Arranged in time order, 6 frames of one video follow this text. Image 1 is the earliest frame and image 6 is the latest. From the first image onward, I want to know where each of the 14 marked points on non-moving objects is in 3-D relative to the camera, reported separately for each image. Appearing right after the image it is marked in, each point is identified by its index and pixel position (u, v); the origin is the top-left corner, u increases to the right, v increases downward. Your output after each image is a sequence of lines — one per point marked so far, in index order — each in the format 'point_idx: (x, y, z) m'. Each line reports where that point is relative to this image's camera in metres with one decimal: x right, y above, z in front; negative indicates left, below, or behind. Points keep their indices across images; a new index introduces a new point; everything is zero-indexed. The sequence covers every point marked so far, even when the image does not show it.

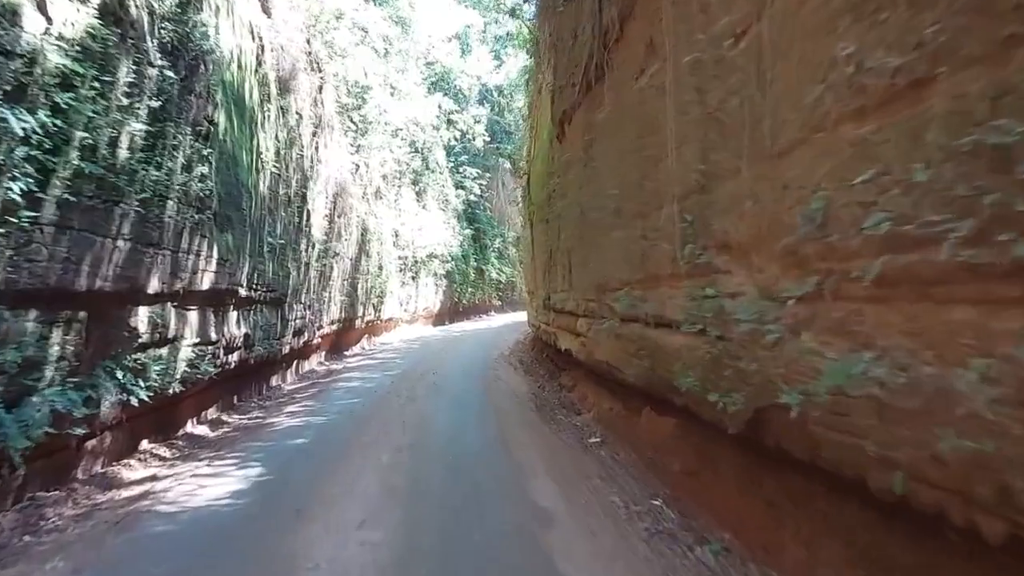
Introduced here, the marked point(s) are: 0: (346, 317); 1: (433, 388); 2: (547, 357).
0: (-4.4, -0.8, +19.6) m
1: (-1.4, -1.7, +11.9) m
2: (+0.7, -1.4, +15.0) m
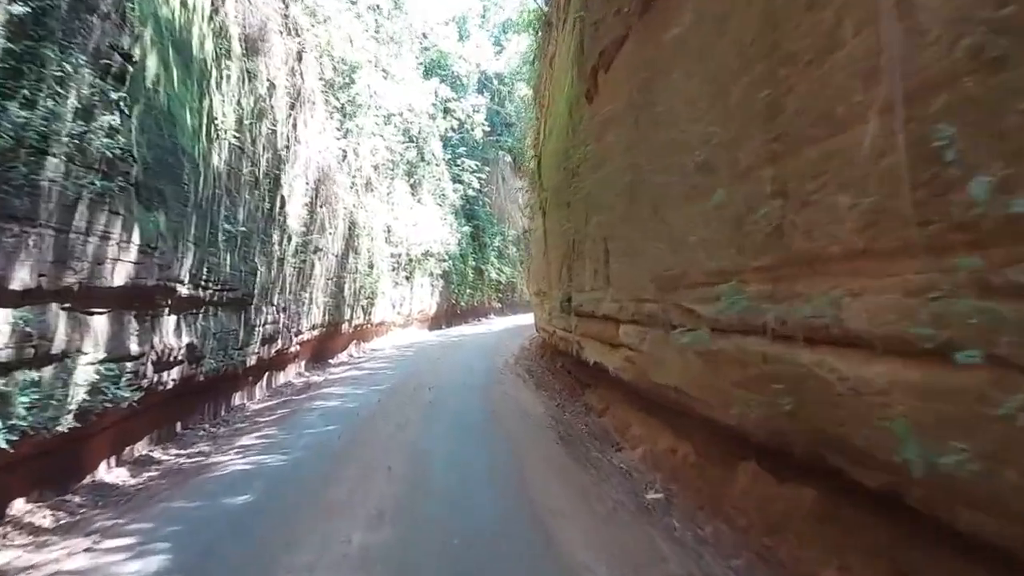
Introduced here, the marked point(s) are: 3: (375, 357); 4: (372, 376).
0: (-4.3, -0.8, +17.4) m
1: (-1.2, -1.6, +9.7) m
2: (+0.8, -1.4, +12.8) m
3: (-3.5, -1.7, +18.2) m
4: (-2.8, -1.7, +14.1) m
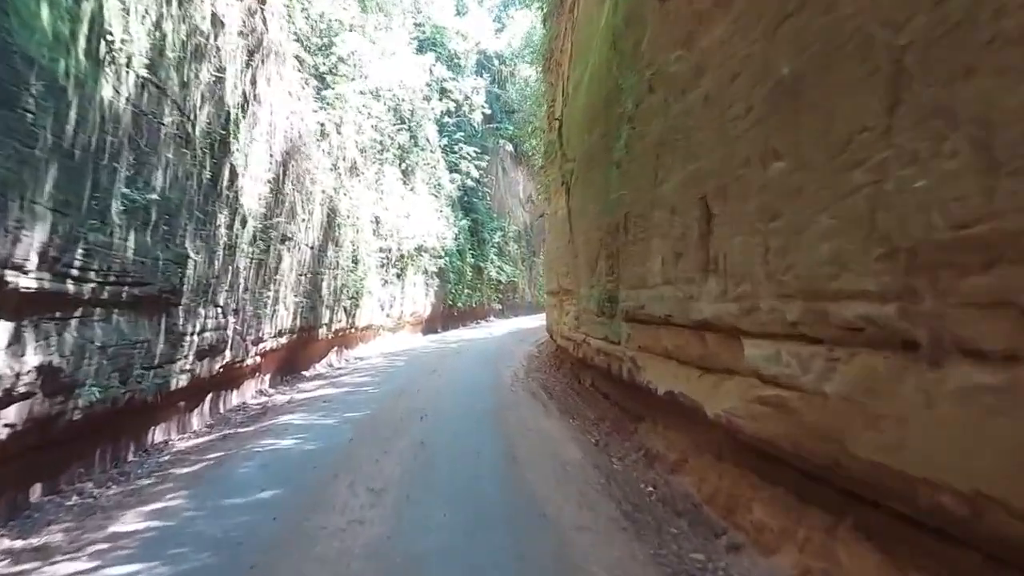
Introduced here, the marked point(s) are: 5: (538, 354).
0: (-4.1, -0.7, +14.5) m
1: (-0.9, -1.6, +6.9) m
2: (+1.1, -1.4, +10.0) m
3: (-3.3, -1.7, +15.4) m
4: (-2.5, -1.6, +11.2) m
5: (+0.6, -1.6, +17.0) m
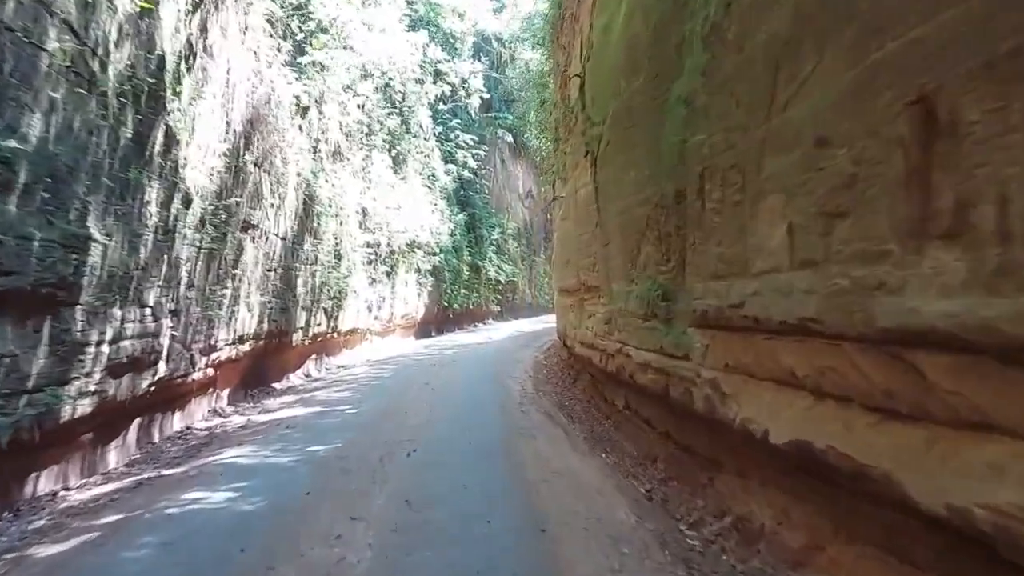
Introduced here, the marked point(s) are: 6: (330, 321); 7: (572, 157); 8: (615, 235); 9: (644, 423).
0: (-4.0, -0.7, +12.4) m
1: (-0.8, -1.5, +4.7) m
2: (+1.2, -1.3, +7.8) m
3: (-3.2, -1.7, +13.2) m
4: (-2.4, -1.6, +9.0) m
5: (+0.7, -1.5, +14.9) m
6: (-3.9, -0.7, +15.6) m
7: (+0.8, +1.8, +9.9) m
8: (+1.1, +0.5, +7.5) m
9: (+1.2, -1.3, +6.8) m
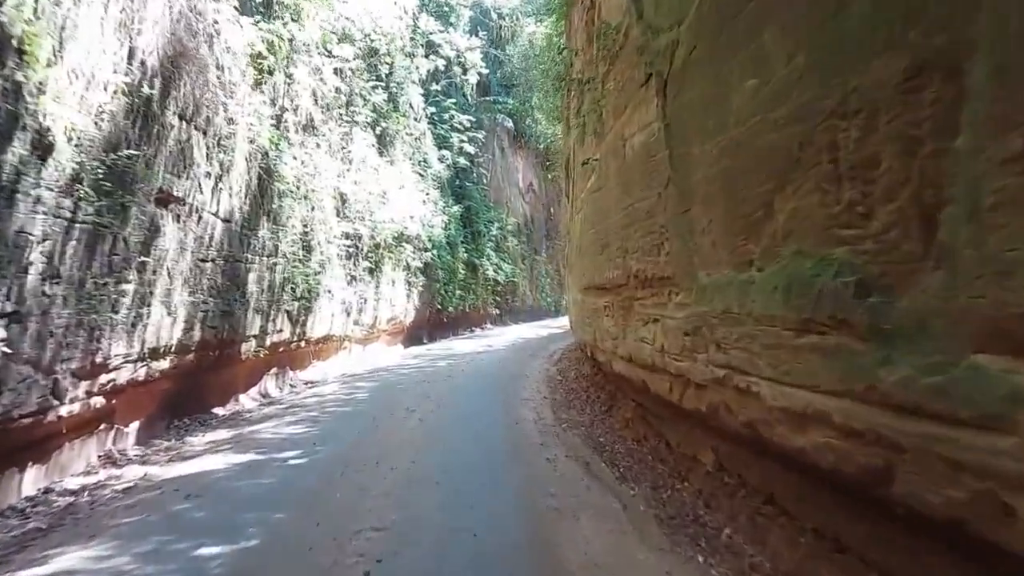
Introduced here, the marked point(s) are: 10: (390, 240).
0: (-3.9, -0.7, +9.5) m
1: (-0.6, -1.4, +1.9) m
2: (+1.4, -1.3, +5.0) m
3: (-3.0, -1.6, +10.3) m
4: (-2.2, -1.5, +6.2) m
5: (+0.8, -1.5, +12.1) m
6: (-3.8, -0.7, +12.7) m
7: (+1.0, +1.8, +7.1) m
8: (+1.3, +0.6, +4.7) m
9: (+1.4, -1.2, +4.0) m
10: (-3.1, +1.2, +18.3) m
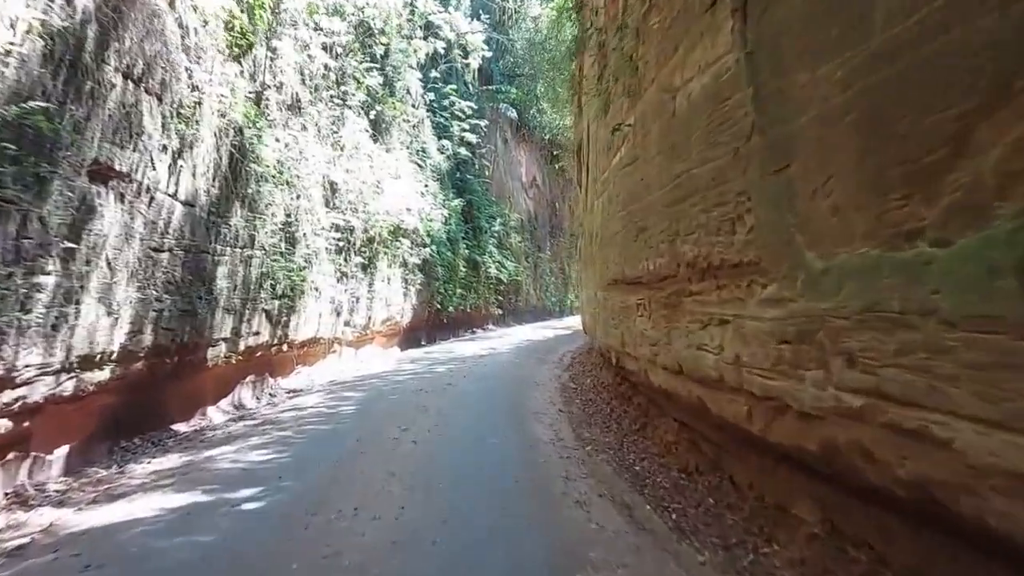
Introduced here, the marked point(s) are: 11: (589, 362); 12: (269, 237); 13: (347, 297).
0: (-3.7, -0.6, +8.0) m
1: (-0.4, -1.4, +0.4) m
2: (+1.5, -1.2, +3.5) m
3: (-2.9, -1.6, +8.9) m
4: (-2.1, -1.5, +4.7) m
5: (+1.0, -1.5, +10.6) m
6: (-3.7, -0.6, +11.2) m
7: (+1.1, +1.9, +5.6) m
8: (+1.4, +0.7, +3.3) m
9: (+1.6, -1.1, +2.5) m
10: (-2.9, +1.2, +16.8) m
11: (+1.3, -1.3, +12.6) m
12: (-3.7, +0.8, +11.1) m
13: (-3.3, -0.2, +14.8) m
